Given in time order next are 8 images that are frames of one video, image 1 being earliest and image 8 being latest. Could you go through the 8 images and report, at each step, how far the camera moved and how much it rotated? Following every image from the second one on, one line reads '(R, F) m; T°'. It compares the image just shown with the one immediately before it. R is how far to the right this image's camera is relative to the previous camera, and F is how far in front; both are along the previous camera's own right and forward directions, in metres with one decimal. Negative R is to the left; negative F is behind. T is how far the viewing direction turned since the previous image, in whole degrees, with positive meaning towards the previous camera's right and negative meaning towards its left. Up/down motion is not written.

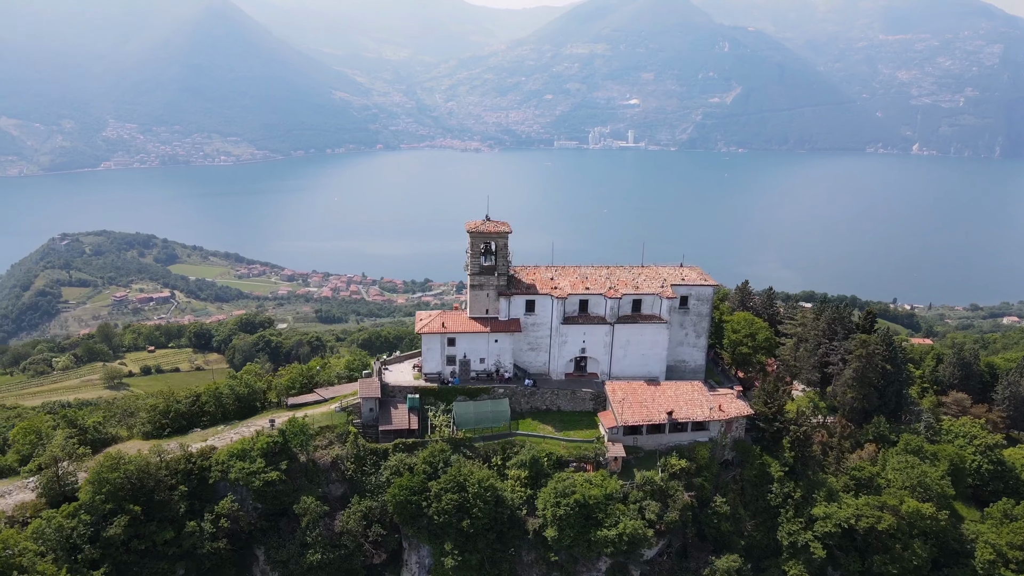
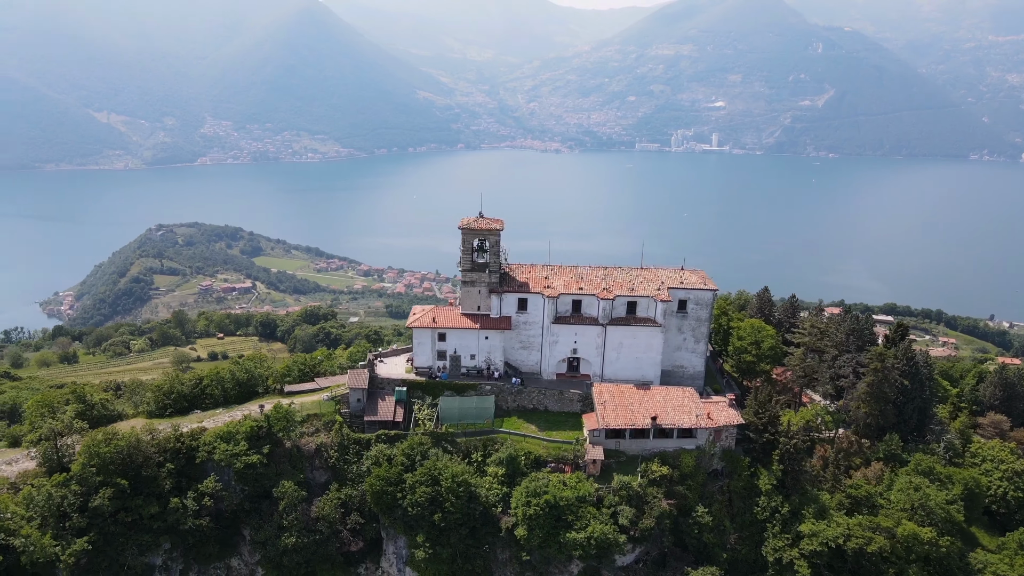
(+2.7, +0.2) m; -6°
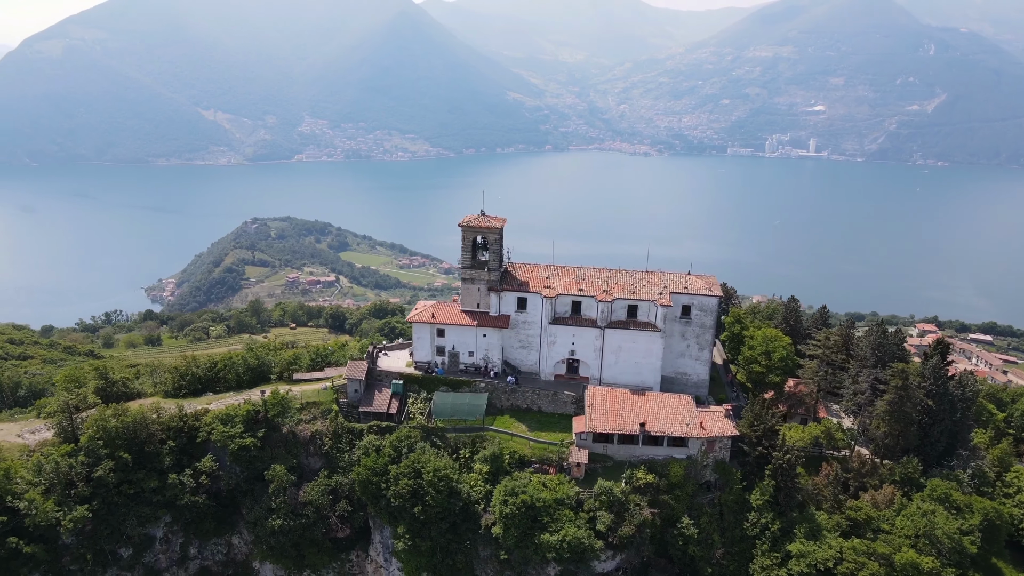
(+2.7, +0.2) m; -6°
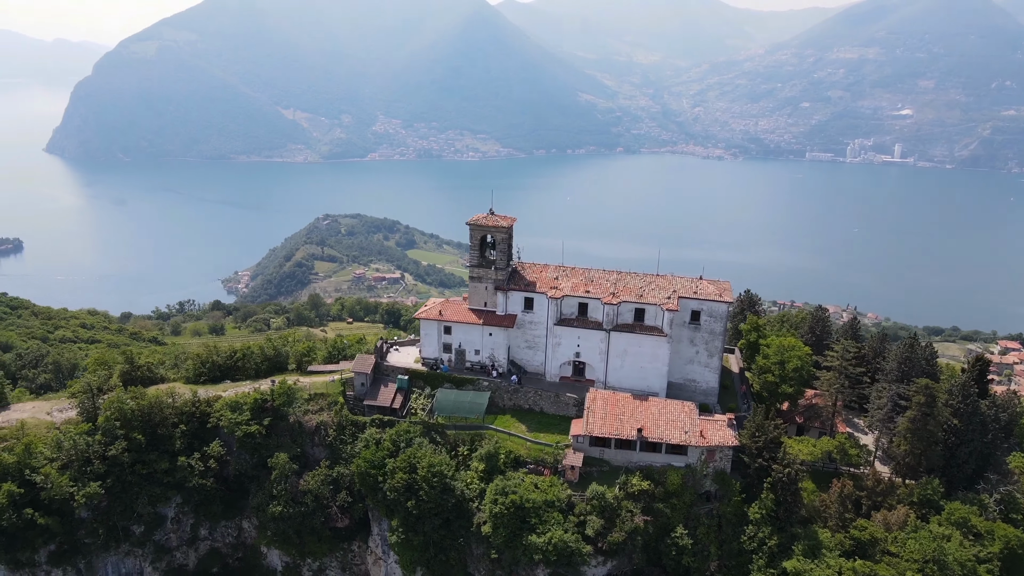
(+1.9, +0.1) m; -5°
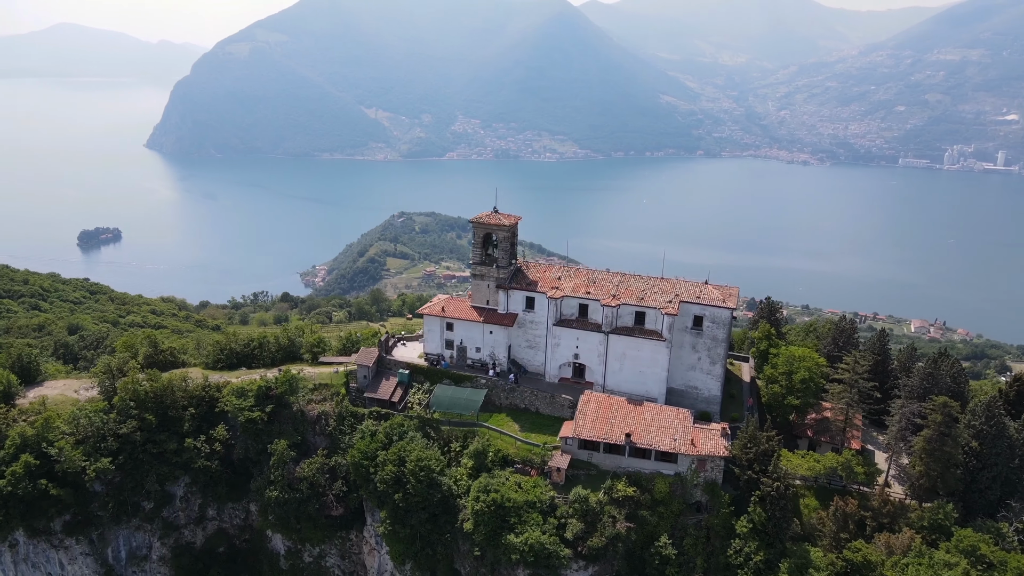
(+2.3, +0.2) m; -6°
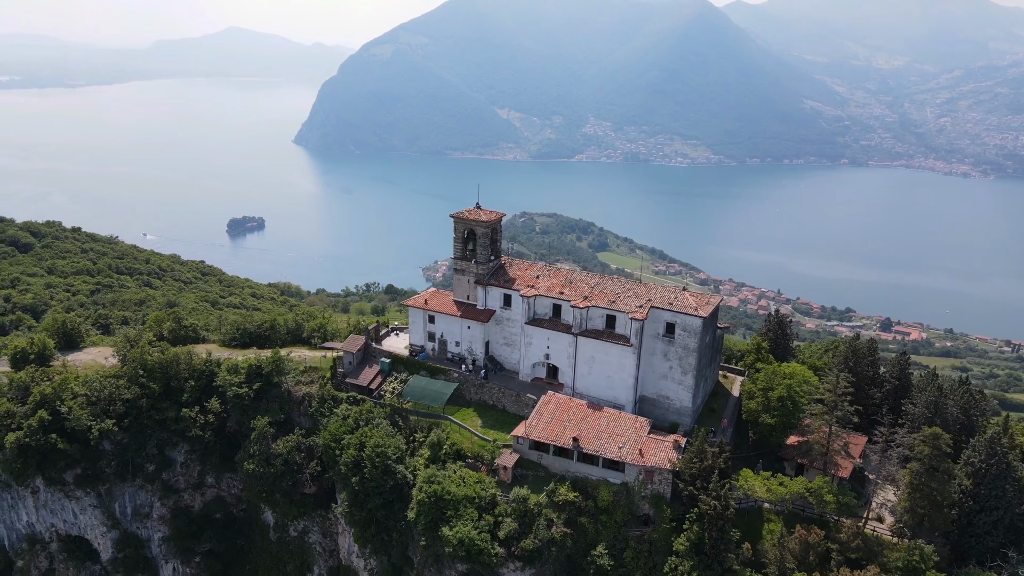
(+4.7, +0.4) m; -9°
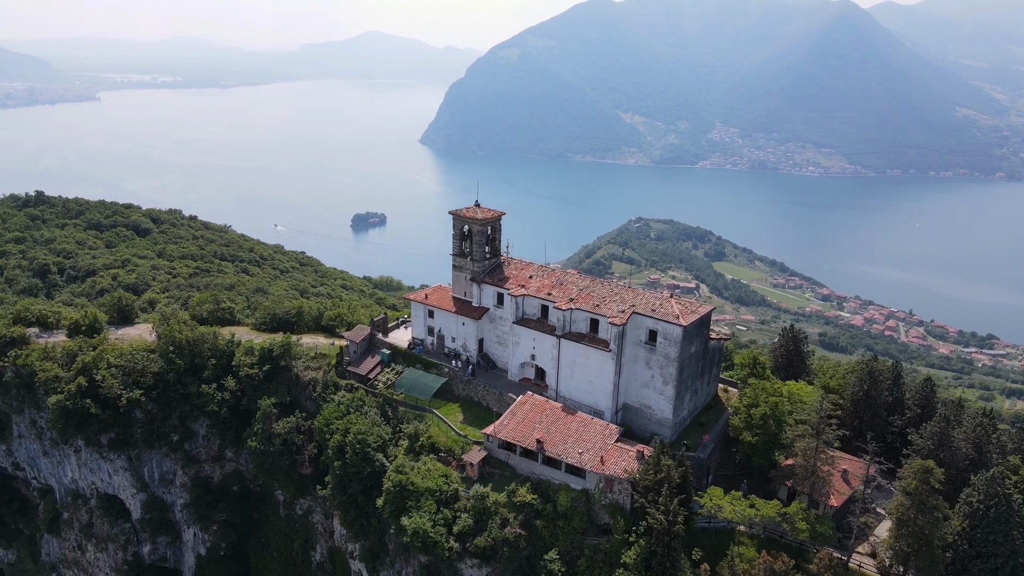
(+3.9, +0.3) m; -9°
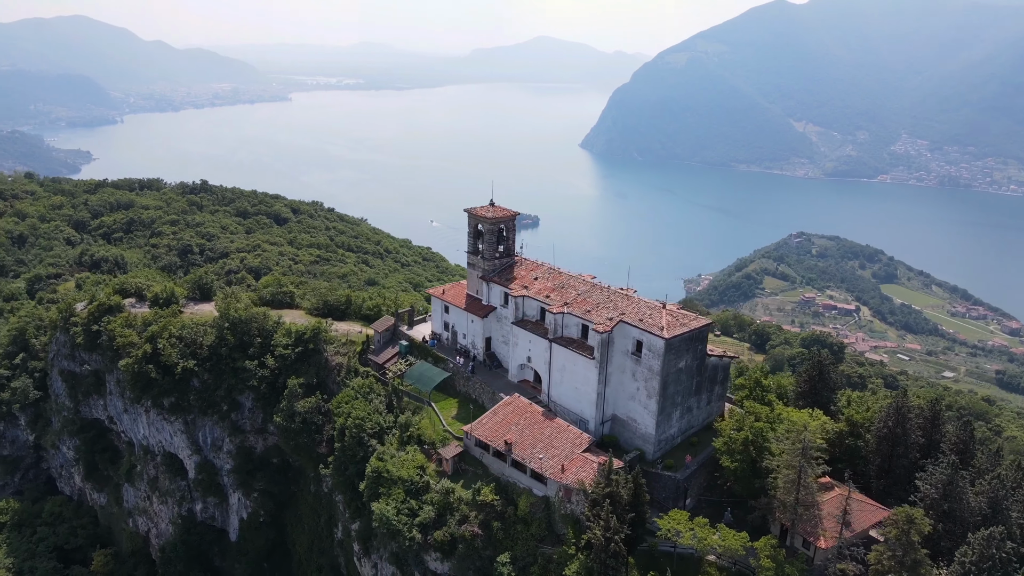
(+4.7, +0.5) m; -12°
